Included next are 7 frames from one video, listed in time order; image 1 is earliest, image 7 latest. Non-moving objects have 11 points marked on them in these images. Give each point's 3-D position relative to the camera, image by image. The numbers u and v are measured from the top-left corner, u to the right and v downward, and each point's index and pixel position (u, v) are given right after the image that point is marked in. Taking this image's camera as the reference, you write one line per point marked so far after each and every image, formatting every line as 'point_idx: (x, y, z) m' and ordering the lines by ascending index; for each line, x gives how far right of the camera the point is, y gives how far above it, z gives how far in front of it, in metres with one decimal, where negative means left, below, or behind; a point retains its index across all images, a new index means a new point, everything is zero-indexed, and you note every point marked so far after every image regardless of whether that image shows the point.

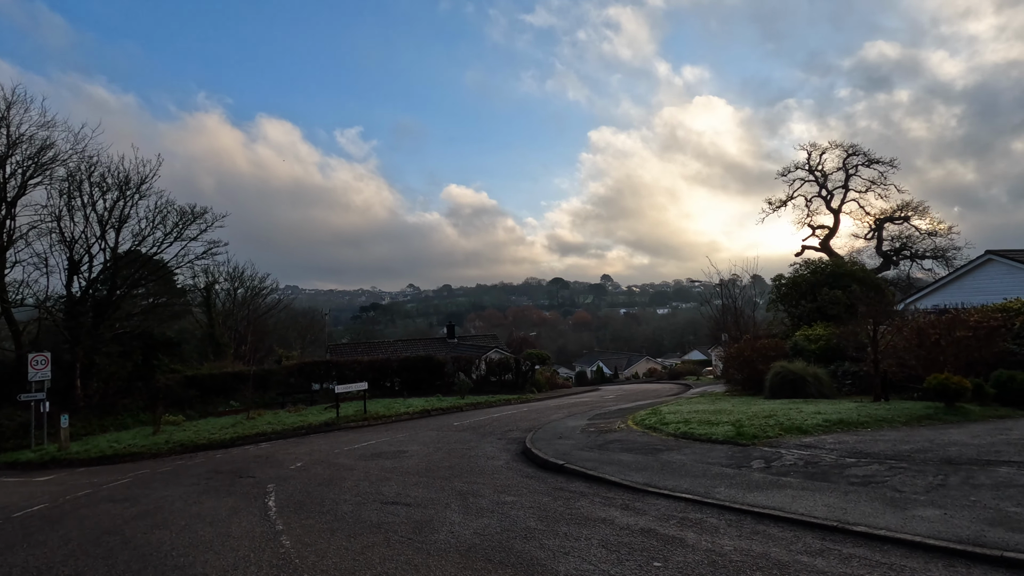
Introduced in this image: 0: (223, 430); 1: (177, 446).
0: (-10.1, -5.0, +18.9) m
1: (-10.1, -4.8, +16.3) m
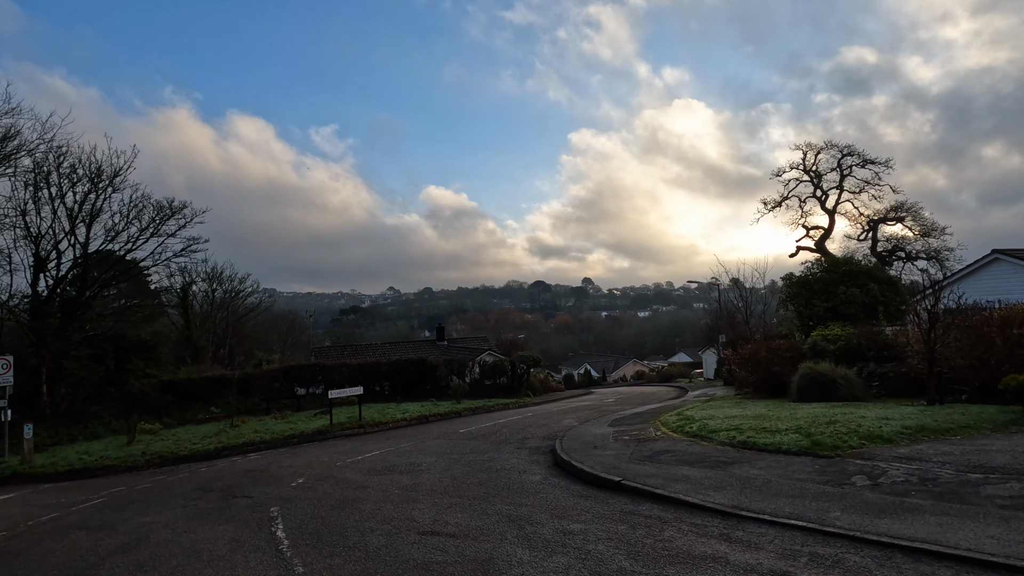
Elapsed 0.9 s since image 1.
0: (-9.9, -4.9, +17.4) m
1: (-9.8, -4.7, +14.8) m
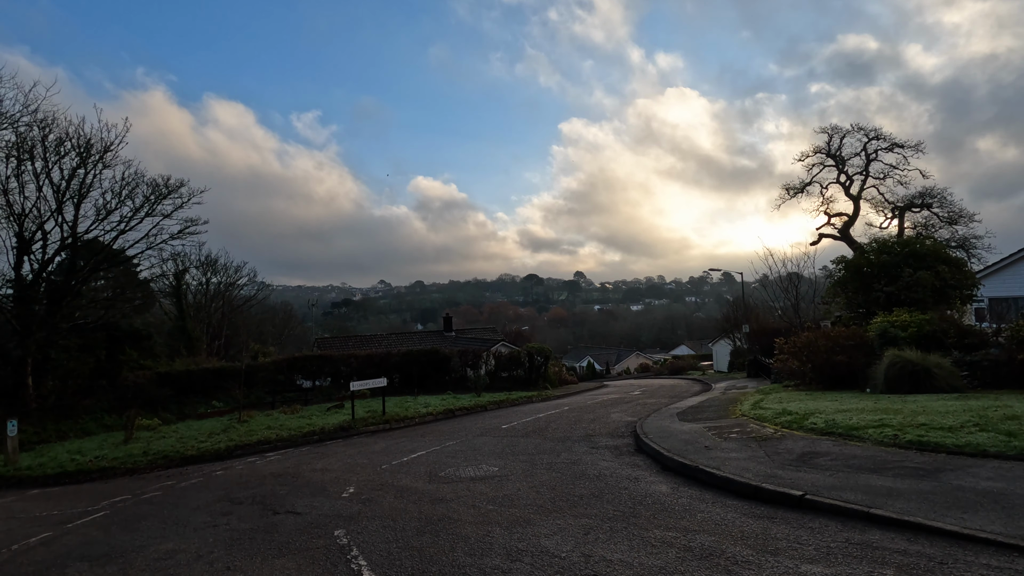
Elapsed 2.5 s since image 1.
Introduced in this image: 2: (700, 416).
0: (-8.7, -4.3, +15.6) m
1: (-8.5, -4.1, +13.0) m
2: (+4.5, -3.0, +12.8) m
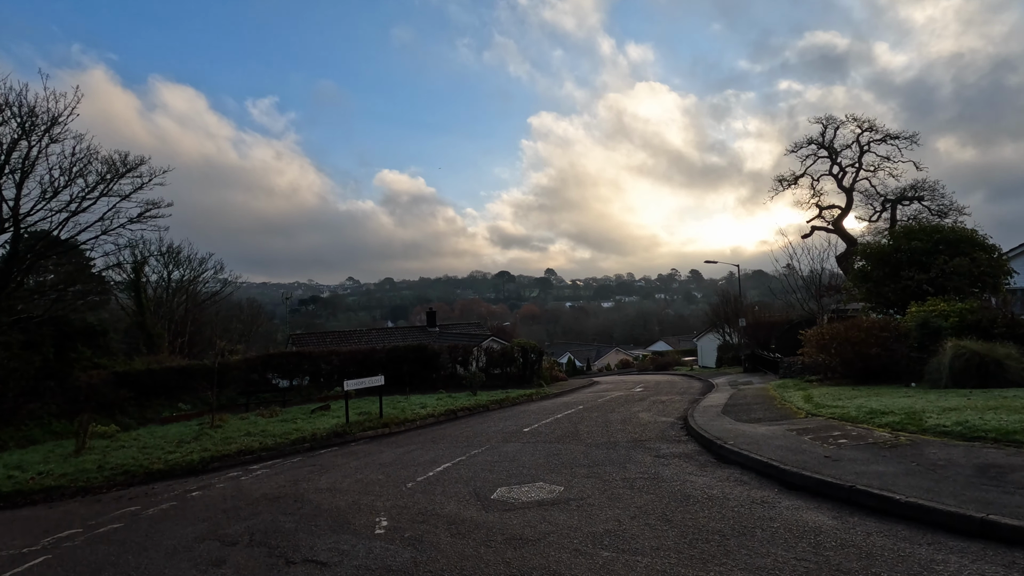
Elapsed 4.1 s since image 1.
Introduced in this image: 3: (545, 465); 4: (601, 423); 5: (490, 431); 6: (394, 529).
0: (-8.2, -3.9, +13.4) m
1: (-7.9, -3.7, +10.8) m
2: (+5.1, -2.7, +11.3) m
3: (+0.5, -2.7, +8.4) m
4: (+2.2, -3.2, +13.0) m
5: (-0.5, -3.4, +12.7) m
6: (-1.2, -2.5, +5.6) m
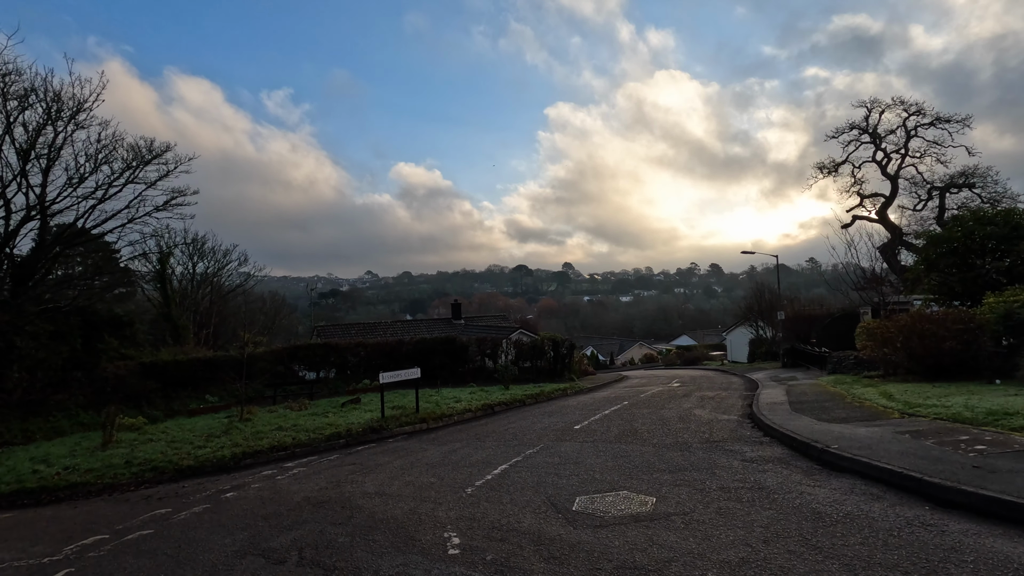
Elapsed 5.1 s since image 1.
0: (-7.1, -3.6, +12.8) m
1: (-6.9, -3.5, +10.2) m
2: (+6.1, -2.4, +10.3) m
3: (+1.4, -2.5, +7.4) m
4: (+3.2, -2.9, +12.0) m
5: (+0.6, -3.1, +11.8) m
6: (-0.4, -2.3, +4.7) m
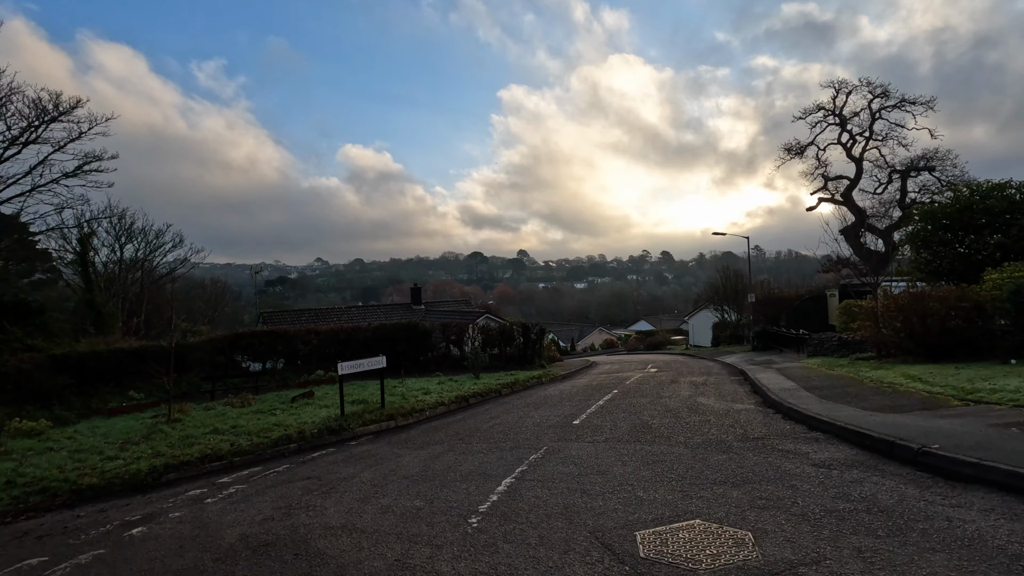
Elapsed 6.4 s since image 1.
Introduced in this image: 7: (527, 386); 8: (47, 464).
0: (-7.4, -3.1, +10.4) m
1: (-7.0, -3.0, +7.8) m
2: (+6.0, -1.9, +9.0) m
3: (+1.6, -2.1, +5.8) m
4: (+3.0, -2.4, +10.5) m
5: (+0.3, -2.6, +10.1) m
6: (0.0, -1.9, +2.9) m
7: (+0.5, -3.4, +18.7) m
8: (-8.3, -3.1, +9.5) m
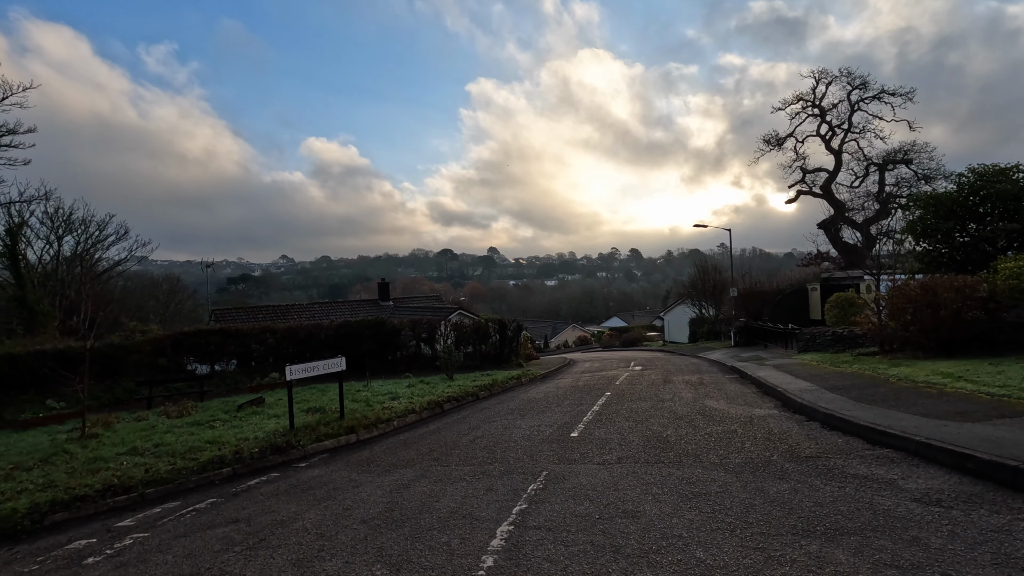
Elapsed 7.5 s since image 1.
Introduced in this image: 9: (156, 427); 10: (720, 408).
0: (-7.6, -2.9, +8.3) m
1: (-7.0, -2.8, +5.7) m
2: (+5.8, -1.6, +7.6) m
3: (+1.6, -1.9, +4.2) m
4: (+2.7, -2.2, +8.9) m
5: (+0.1, -2.3, +8.4) m
6: (+0.2, -1.7, +1.2) m
7: (-0.2, -3.1, +17.0) m
8: (-8.4, -2.9, +7.4) m
9: (-7.7, -3.0, +11.7) m
10: (+3.9, -2.2, +10.0) m
